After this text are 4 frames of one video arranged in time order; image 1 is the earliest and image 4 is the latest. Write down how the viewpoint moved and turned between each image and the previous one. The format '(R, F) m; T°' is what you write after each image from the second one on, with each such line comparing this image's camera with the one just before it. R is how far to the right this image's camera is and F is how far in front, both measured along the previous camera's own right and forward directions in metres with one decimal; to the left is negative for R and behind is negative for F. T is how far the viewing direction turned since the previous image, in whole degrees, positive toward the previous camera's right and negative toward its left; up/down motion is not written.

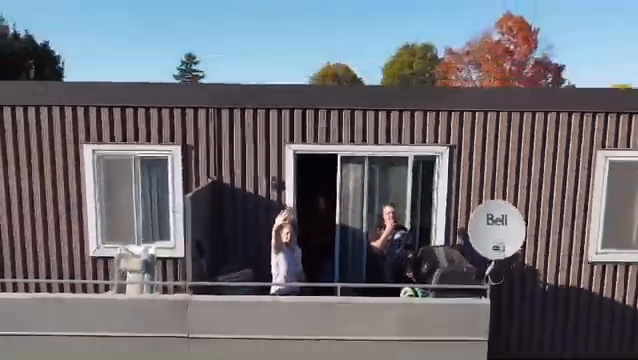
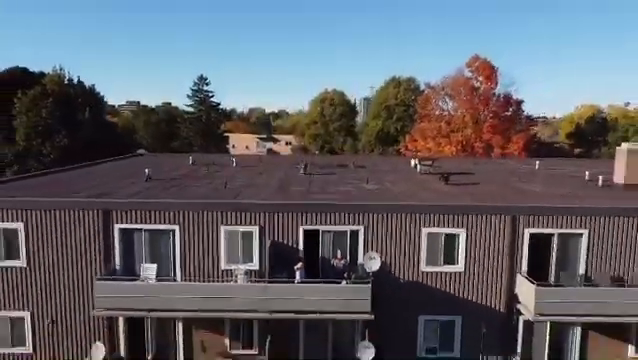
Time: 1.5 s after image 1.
(+0.2, -8.1) m; 0°
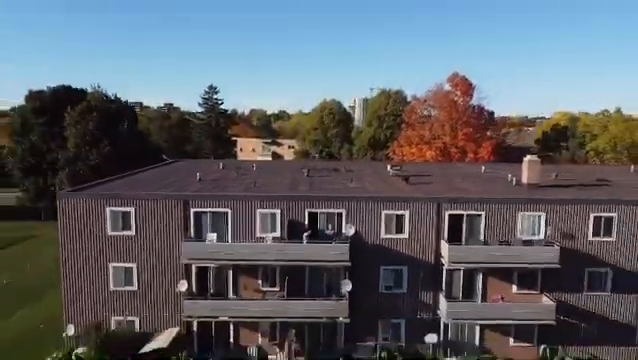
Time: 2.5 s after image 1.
(+0.1, -8.1) m; 0°
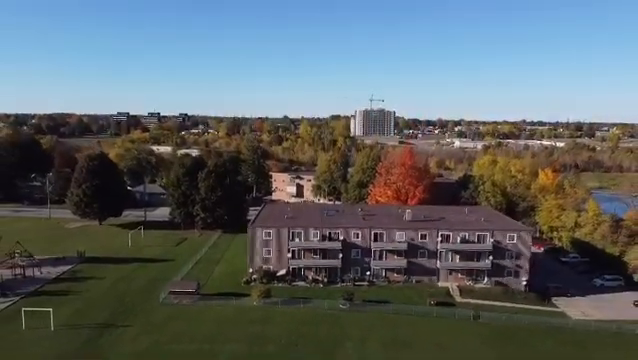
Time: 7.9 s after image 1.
(-1.3, -44.7) m; 0°
